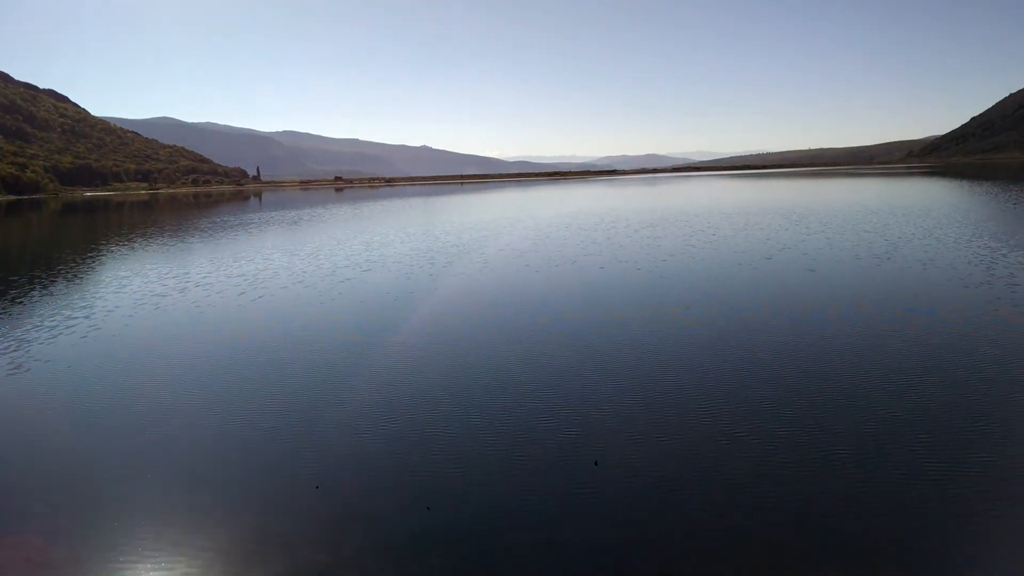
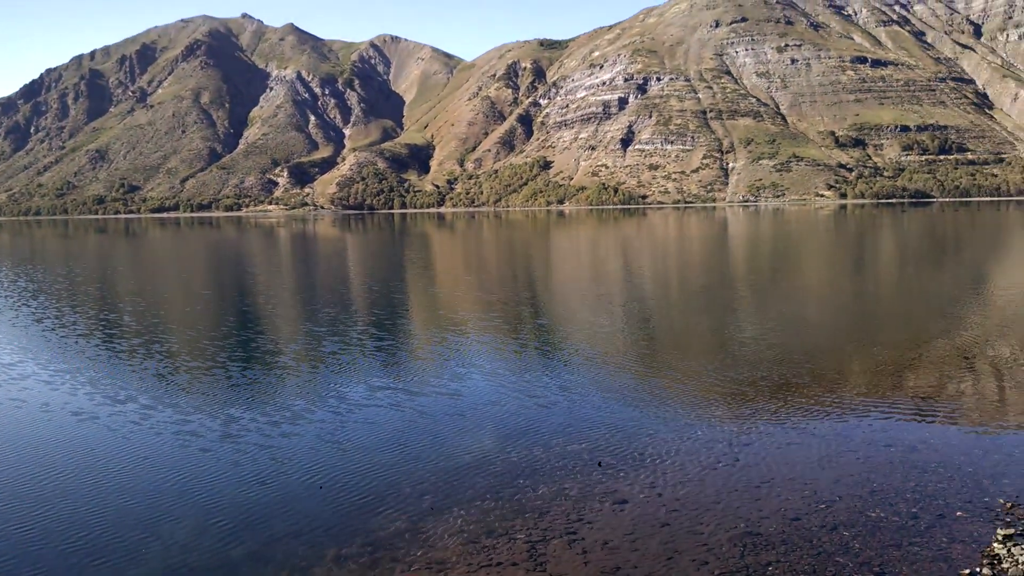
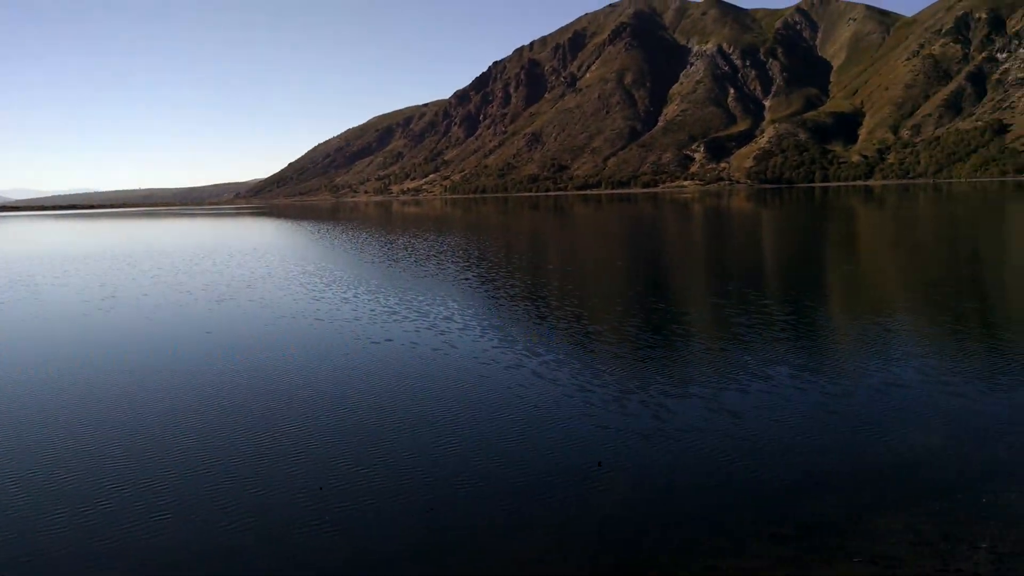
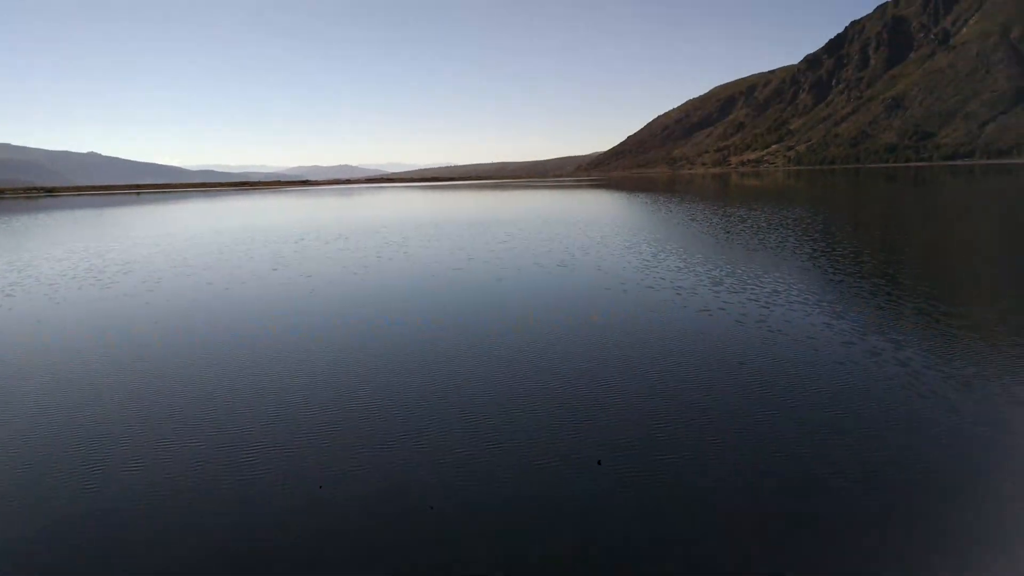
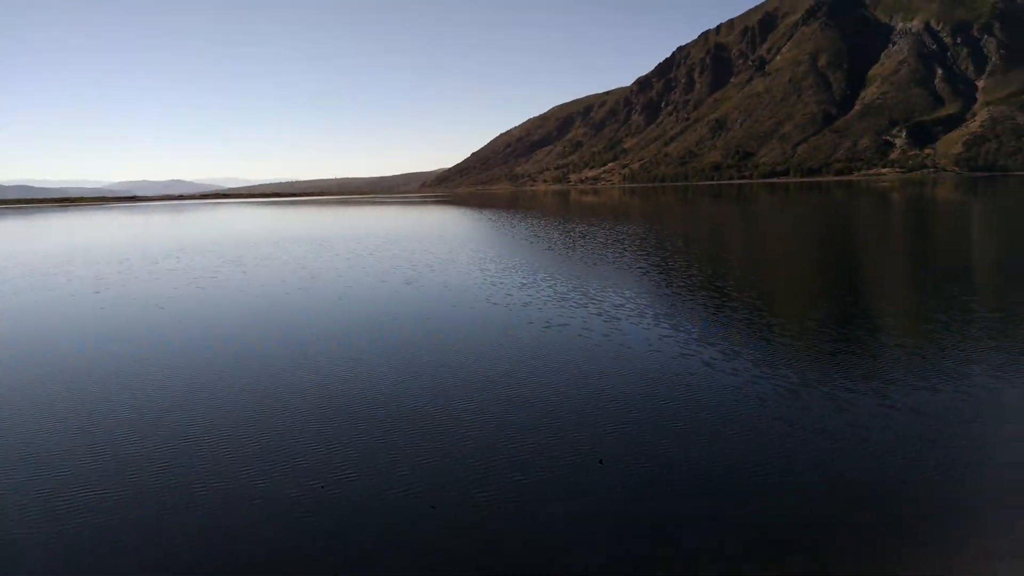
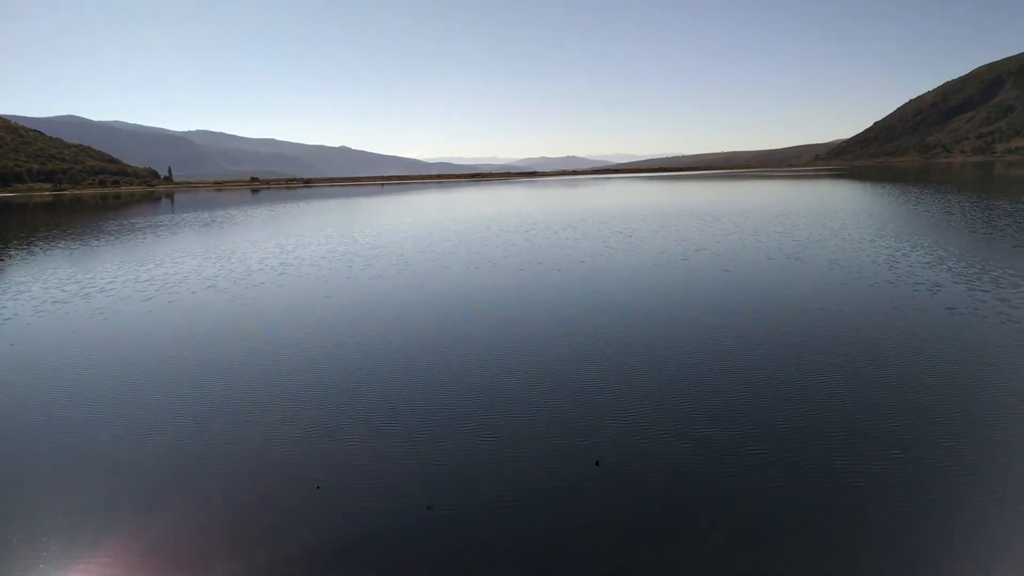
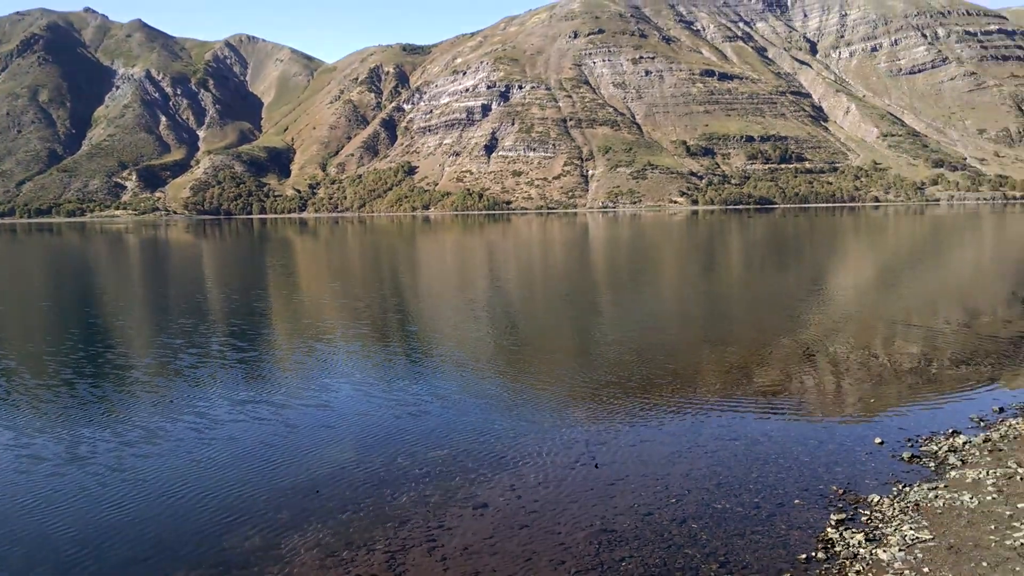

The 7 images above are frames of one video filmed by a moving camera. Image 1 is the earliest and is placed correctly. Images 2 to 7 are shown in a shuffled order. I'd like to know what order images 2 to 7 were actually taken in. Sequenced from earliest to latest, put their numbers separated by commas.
6, 4, 5, 3, 2, 7
